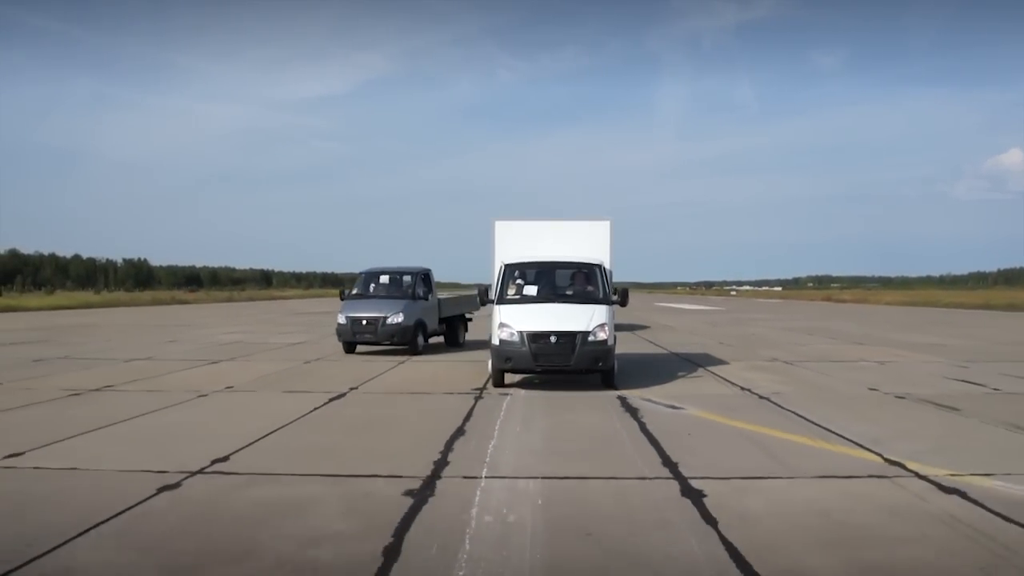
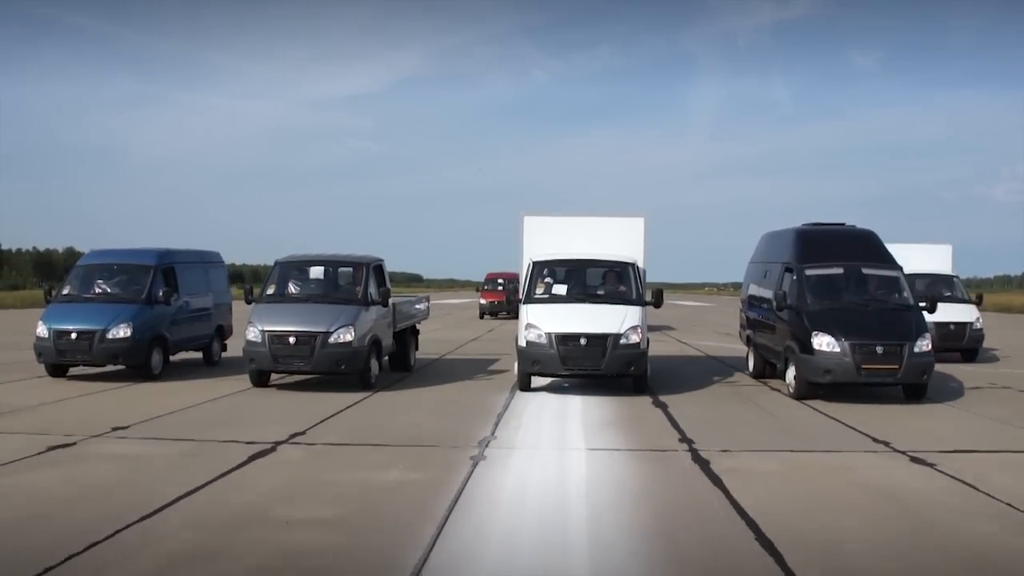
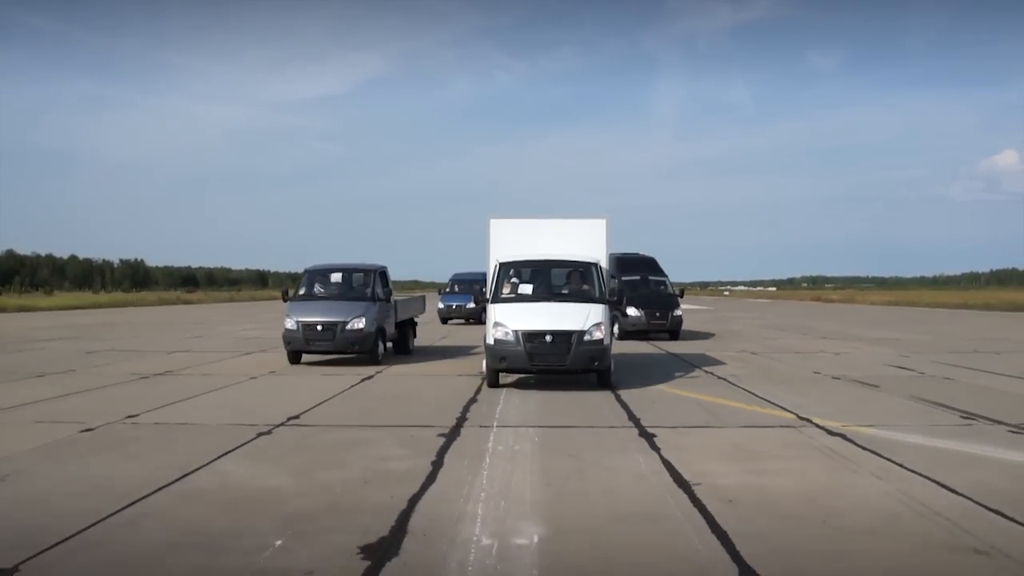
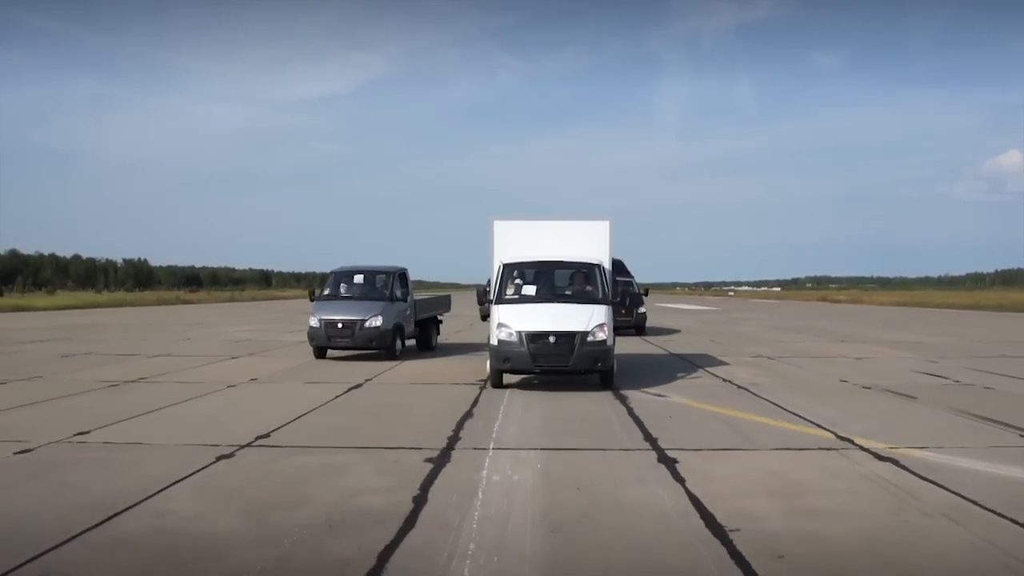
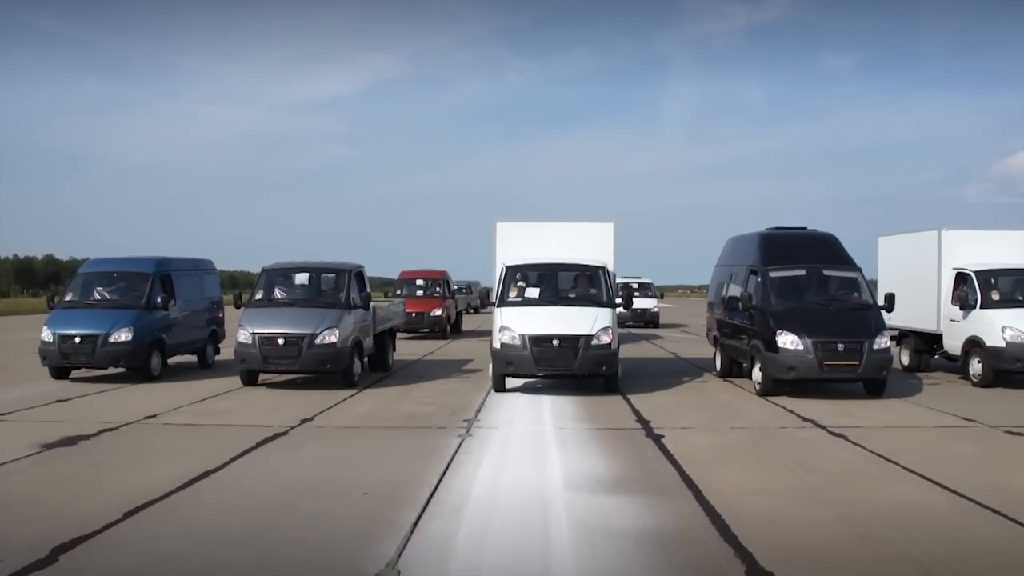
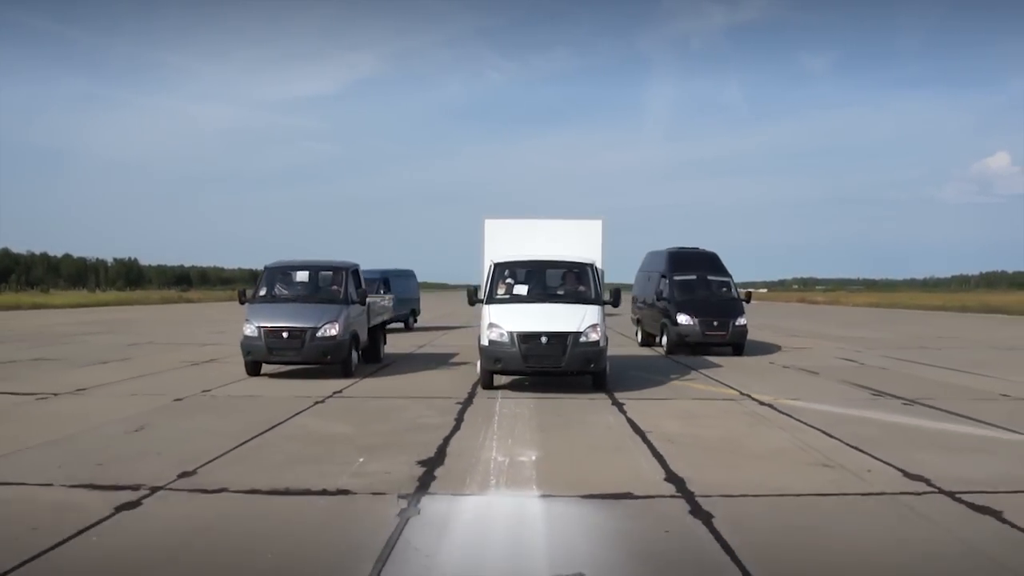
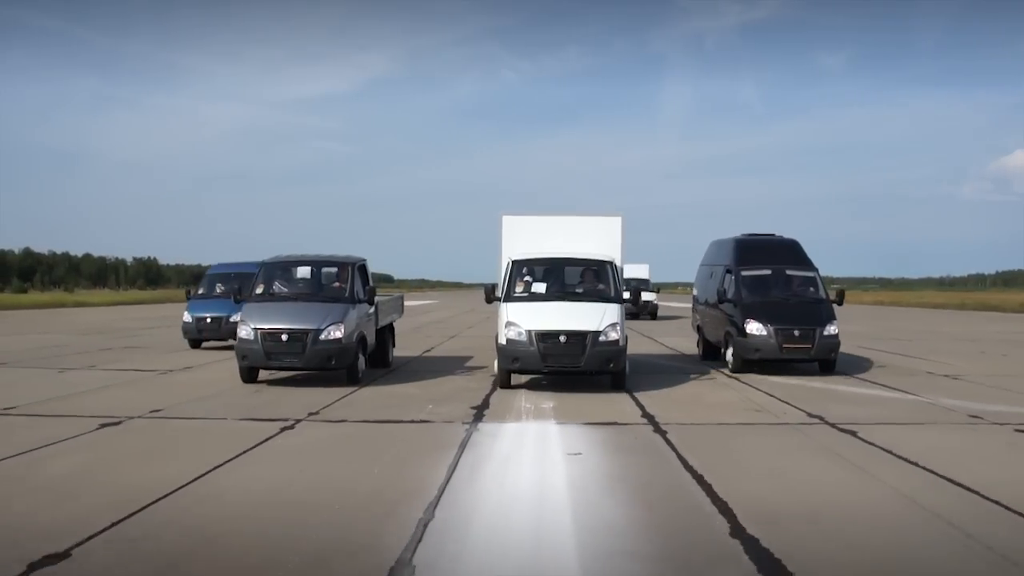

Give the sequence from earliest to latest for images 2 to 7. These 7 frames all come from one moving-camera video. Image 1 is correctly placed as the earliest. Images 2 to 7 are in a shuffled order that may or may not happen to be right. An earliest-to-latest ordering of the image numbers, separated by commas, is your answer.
4, 3, 6, 7, 2, 5
